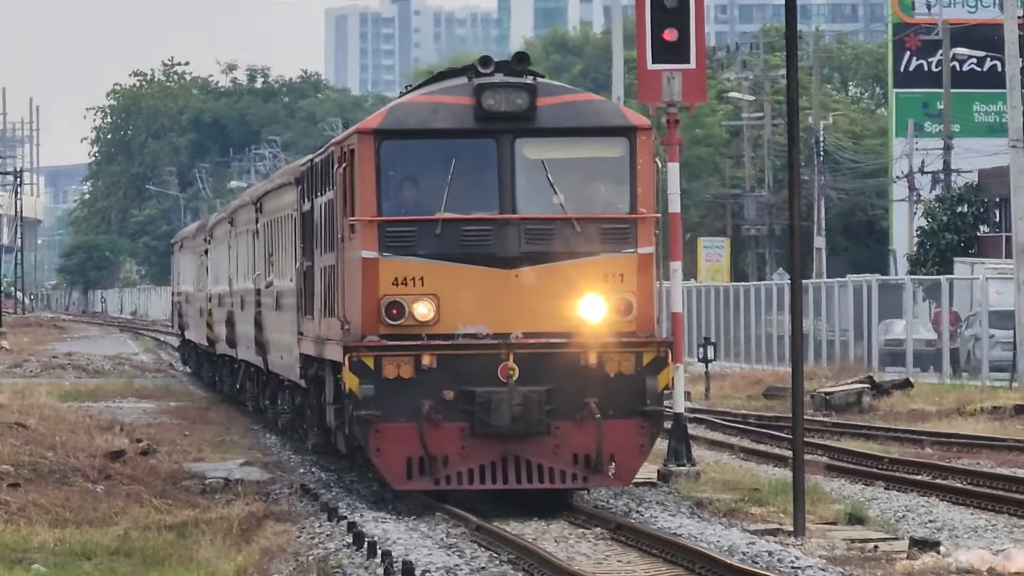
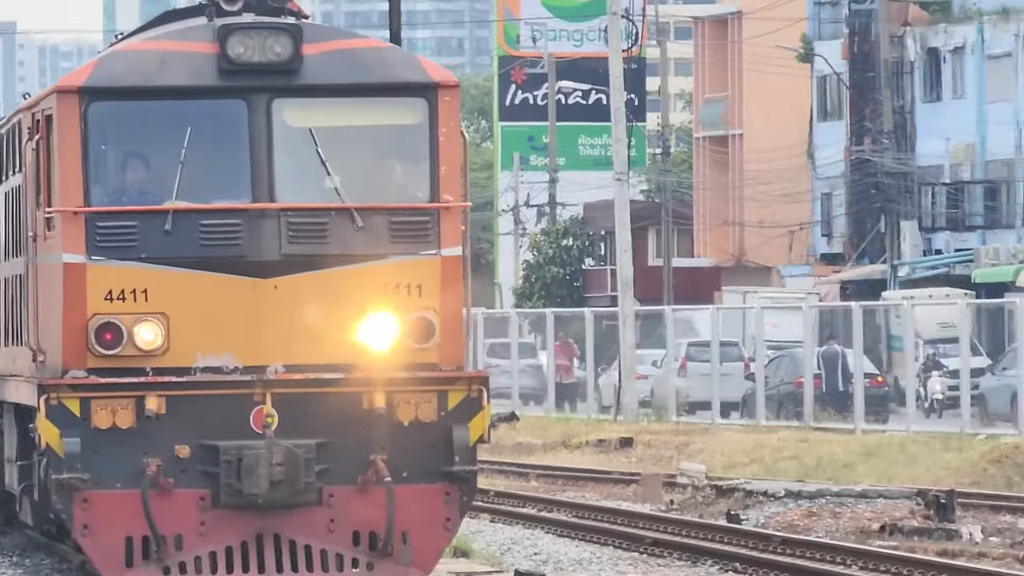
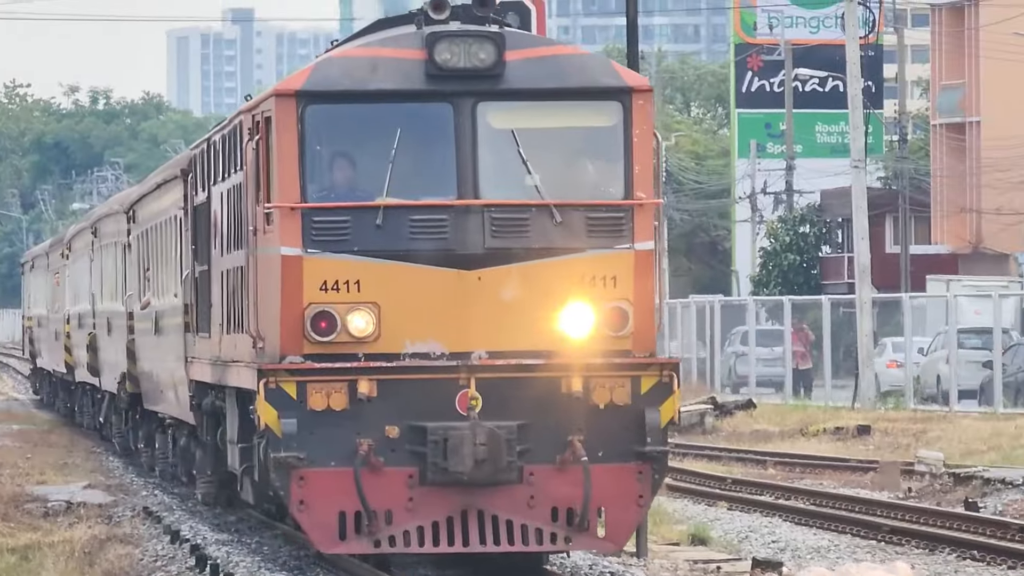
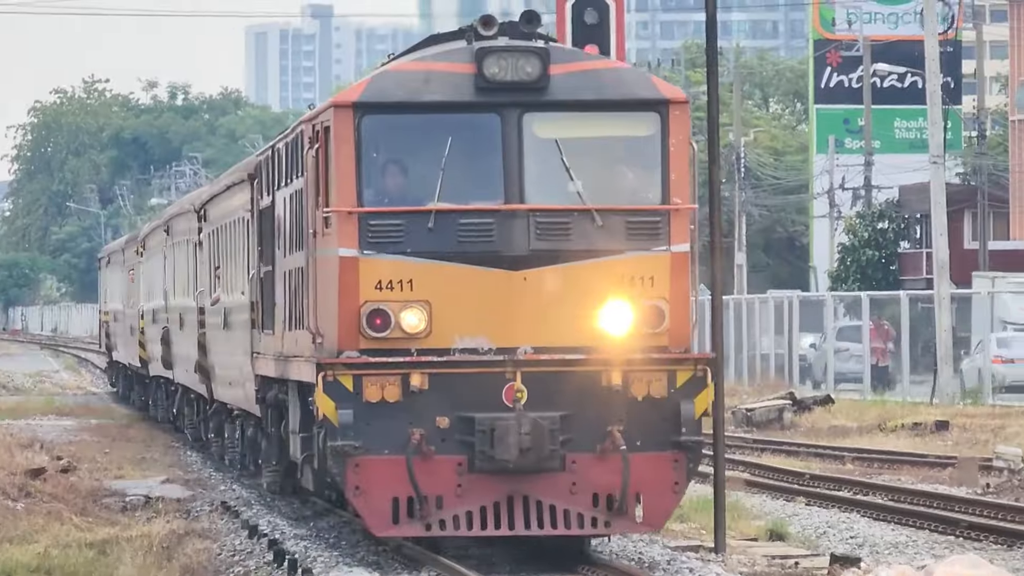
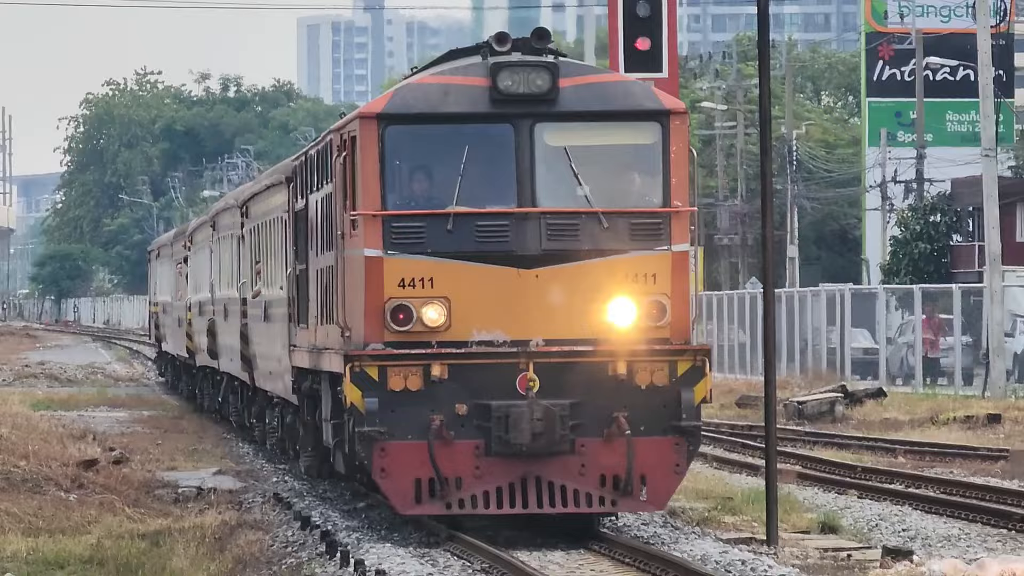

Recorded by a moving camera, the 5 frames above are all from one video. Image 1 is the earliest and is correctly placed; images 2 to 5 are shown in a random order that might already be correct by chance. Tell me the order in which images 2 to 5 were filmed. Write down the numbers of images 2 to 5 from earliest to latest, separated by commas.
5, 4, 3, 2
